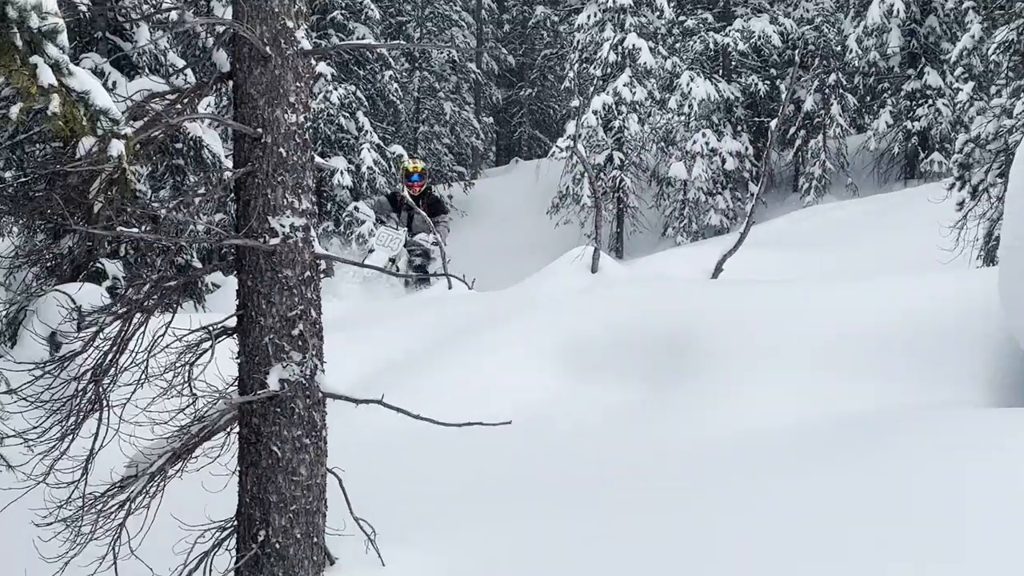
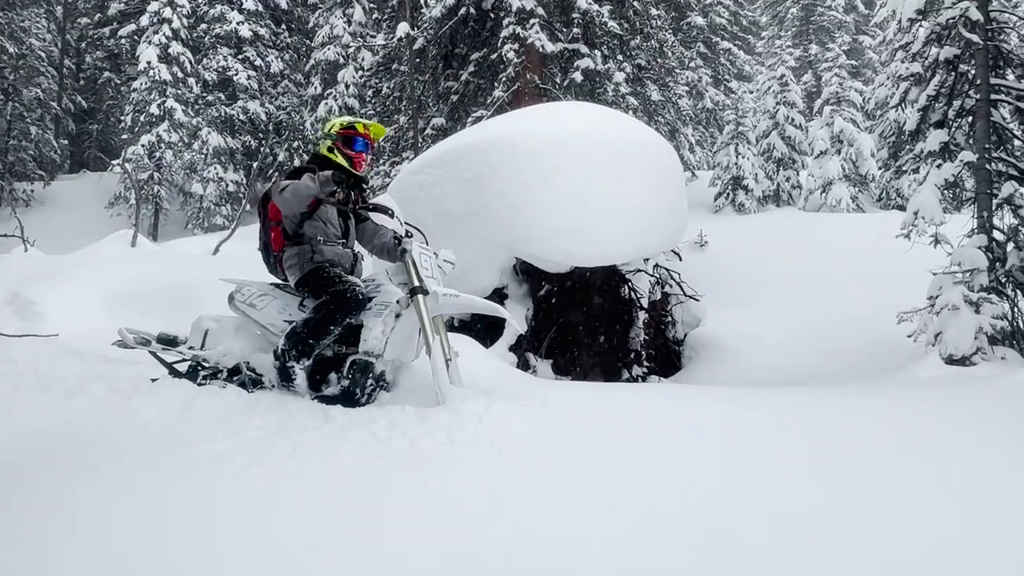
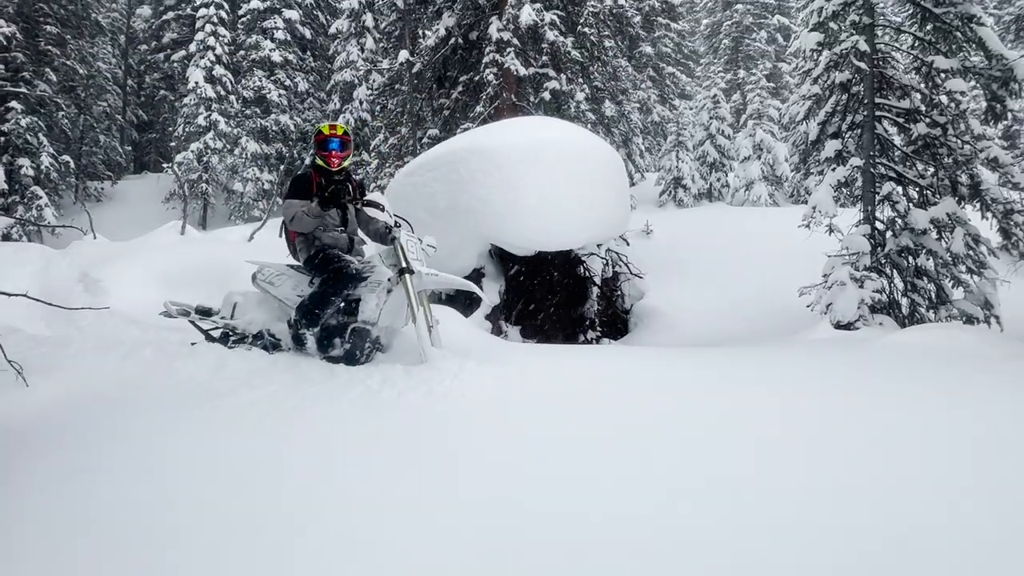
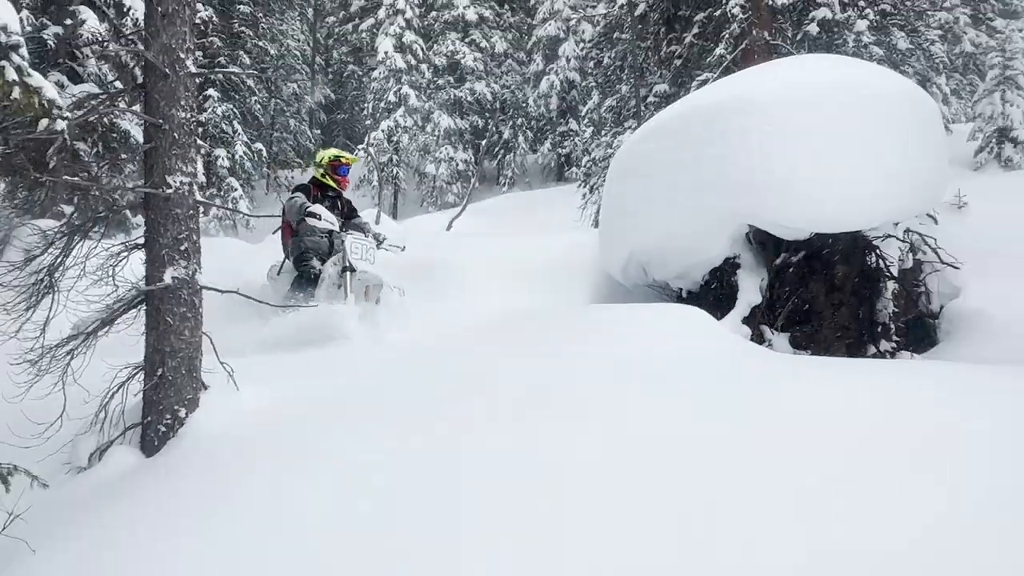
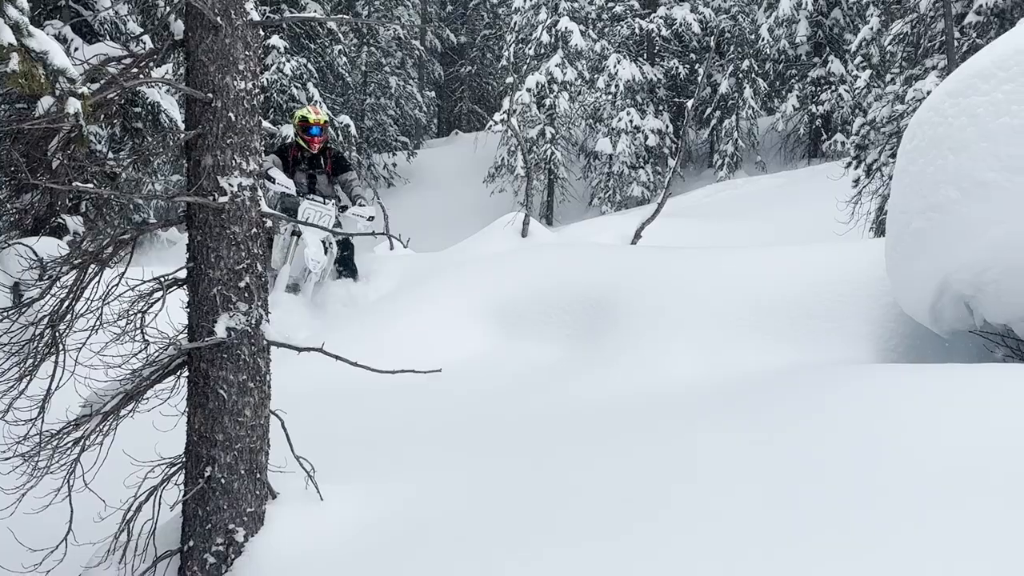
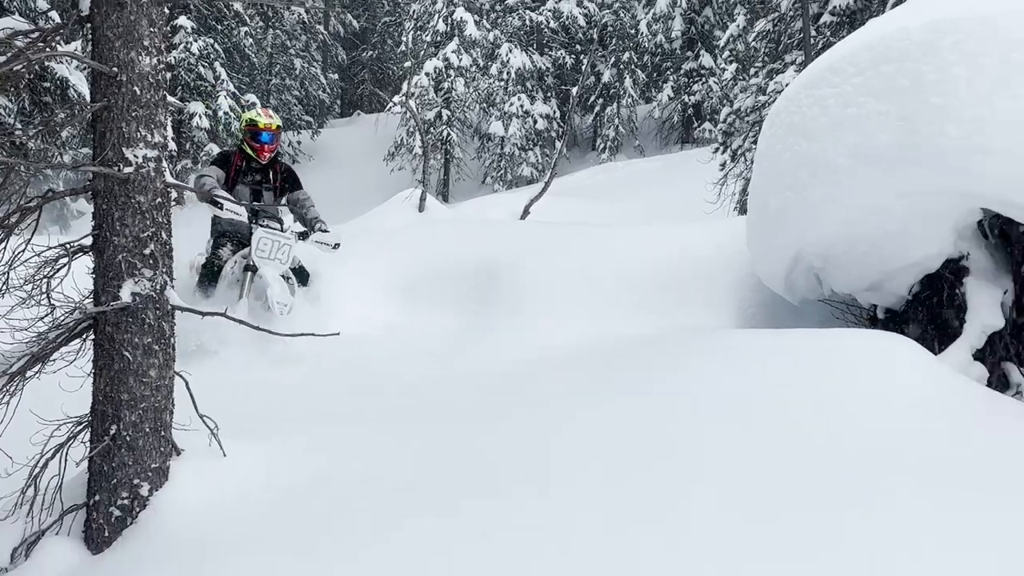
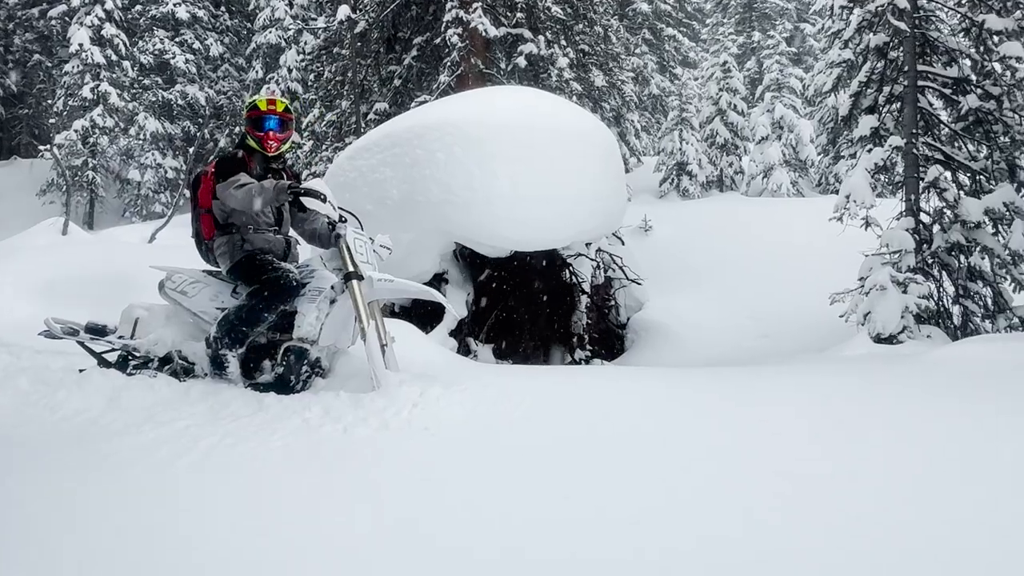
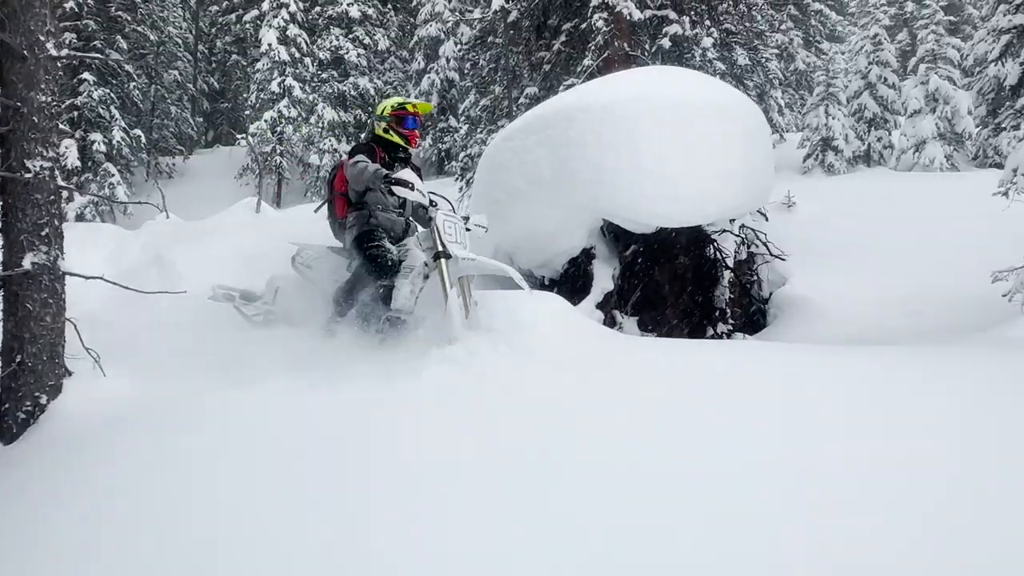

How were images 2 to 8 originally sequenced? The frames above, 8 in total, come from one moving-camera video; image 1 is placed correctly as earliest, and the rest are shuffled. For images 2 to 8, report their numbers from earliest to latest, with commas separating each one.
5, 6, 4, 8, 3, 2, 7
